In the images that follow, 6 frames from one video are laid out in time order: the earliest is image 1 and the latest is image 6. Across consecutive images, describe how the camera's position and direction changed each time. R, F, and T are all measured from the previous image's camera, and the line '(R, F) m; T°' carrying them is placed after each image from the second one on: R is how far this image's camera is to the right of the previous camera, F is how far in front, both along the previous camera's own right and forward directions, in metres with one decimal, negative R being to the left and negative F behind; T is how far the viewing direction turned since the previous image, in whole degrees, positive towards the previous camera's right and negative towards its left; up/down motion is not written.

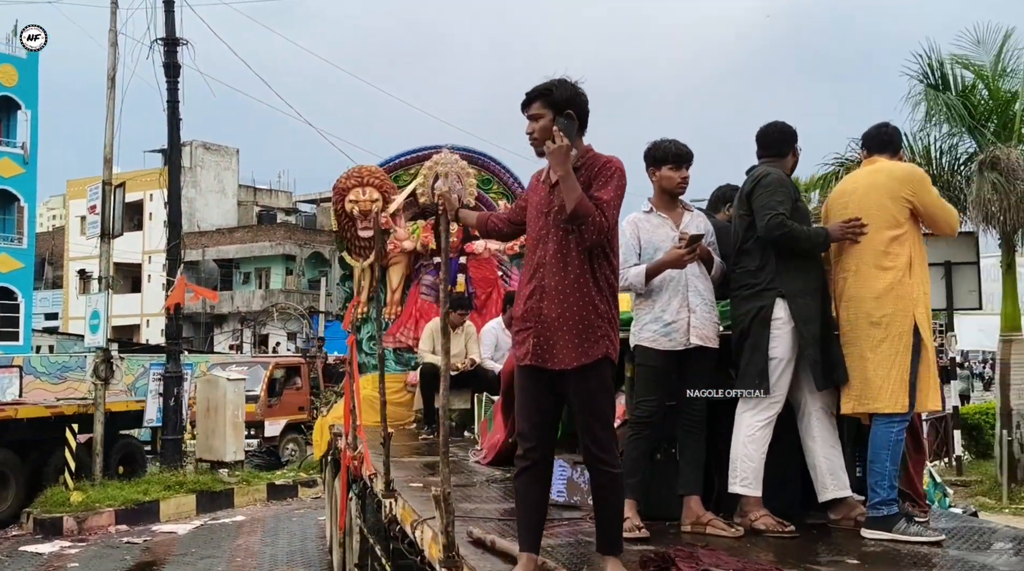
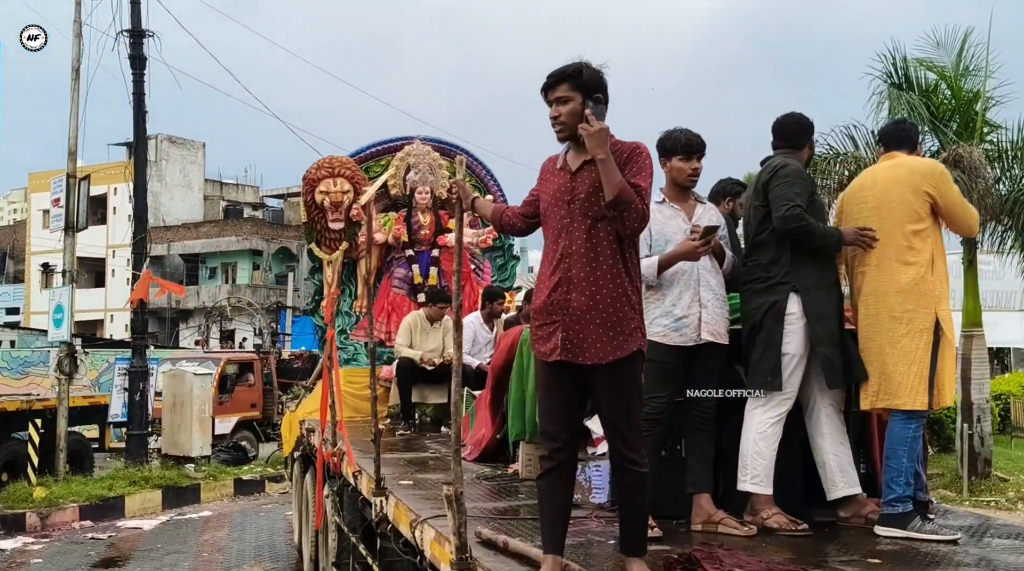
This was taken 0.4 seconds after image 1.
(-0.1, +0.1) m; +2°
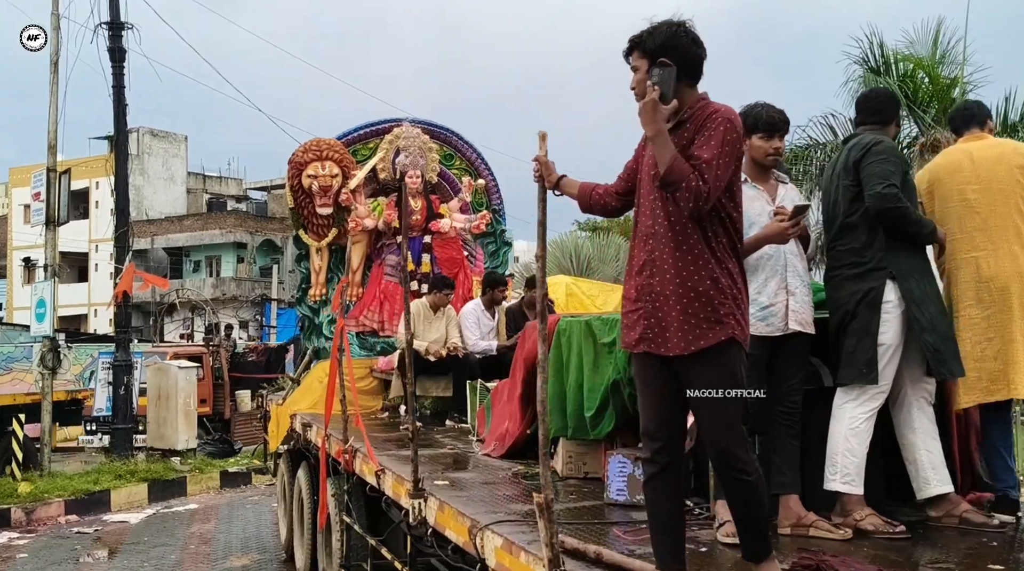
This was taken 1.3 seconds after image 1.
(-0.2, +0.1) m; +1°
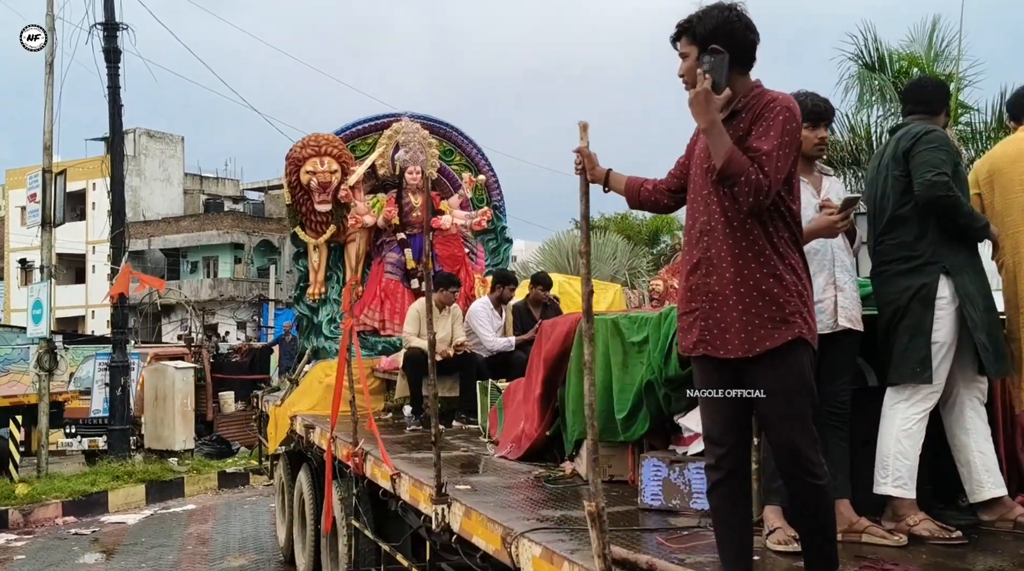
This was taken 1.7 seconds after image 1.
(-0.1, +0.1) m; 0°
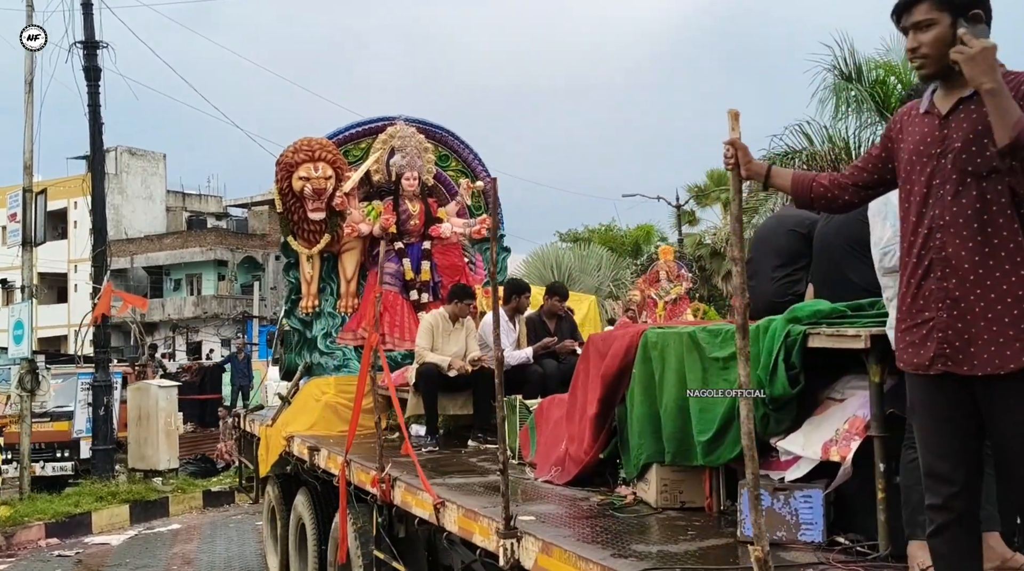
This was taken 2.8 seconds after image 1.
(-0.2, +0.3) m; +1°
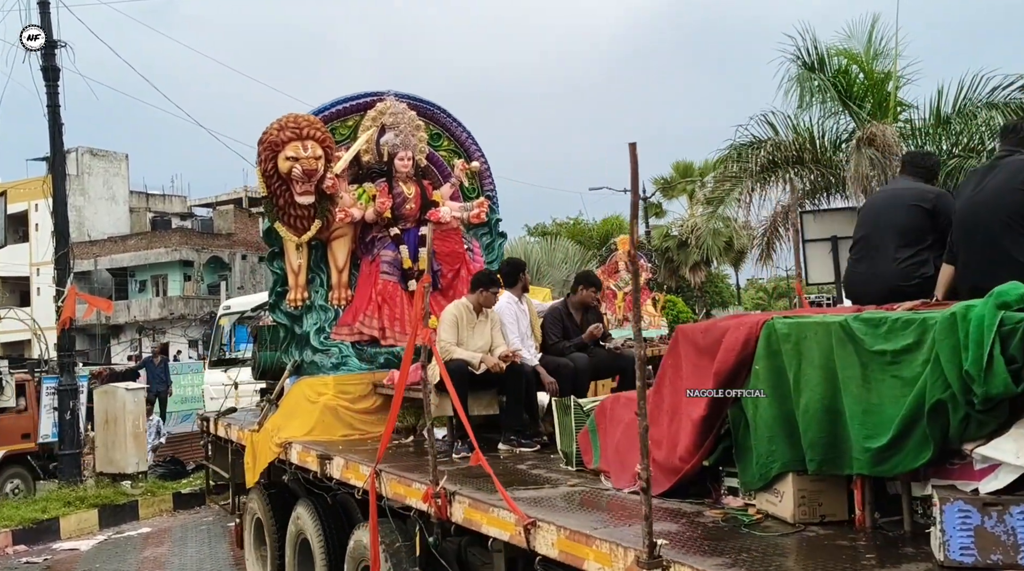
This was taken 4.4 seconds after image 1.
(-0.3, +0.8) m; +2°
